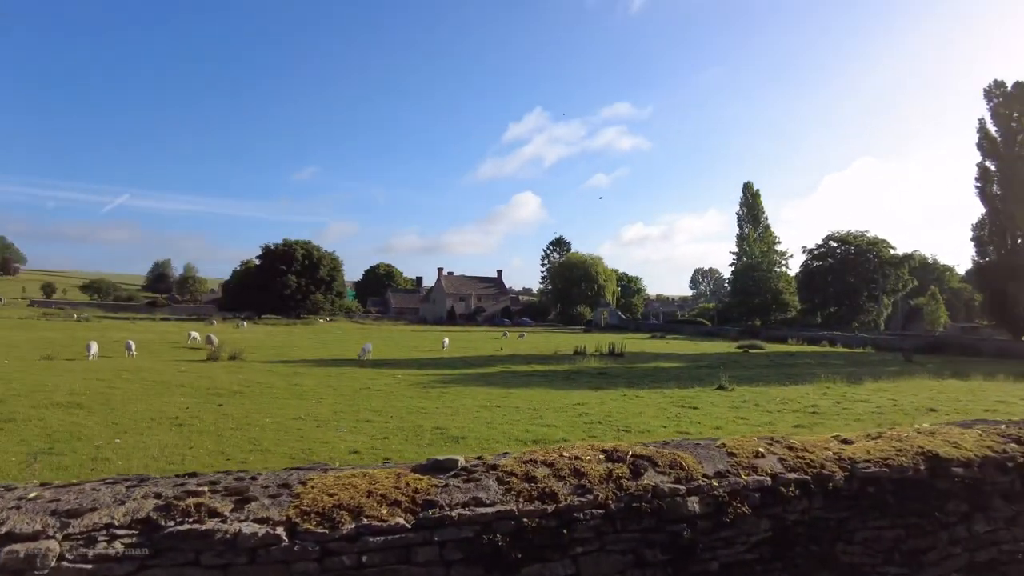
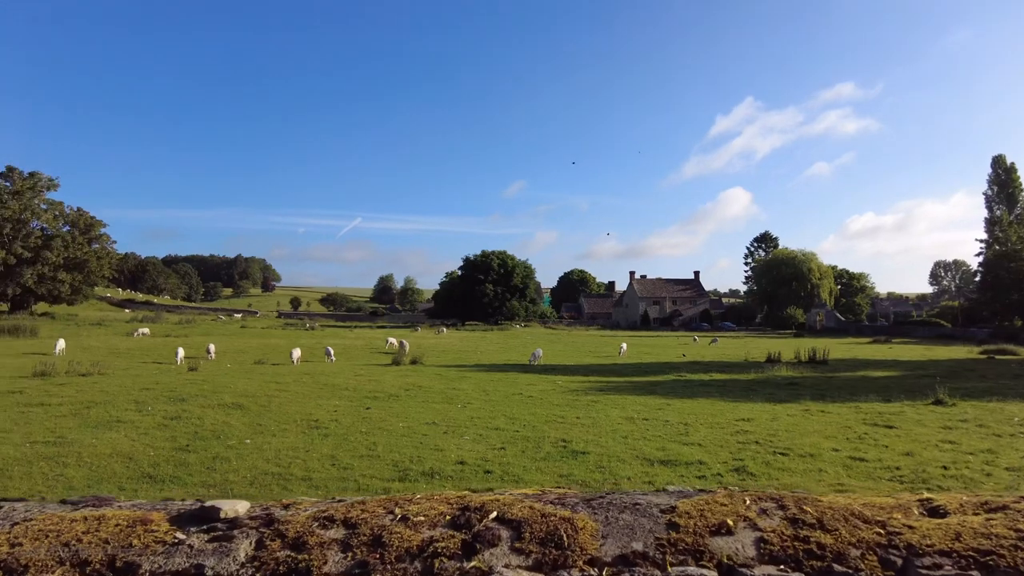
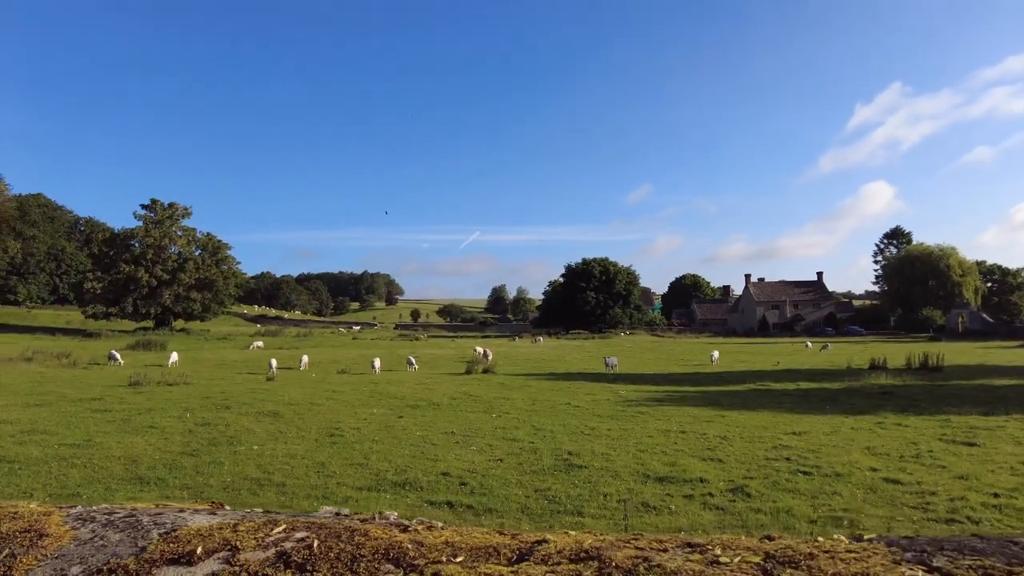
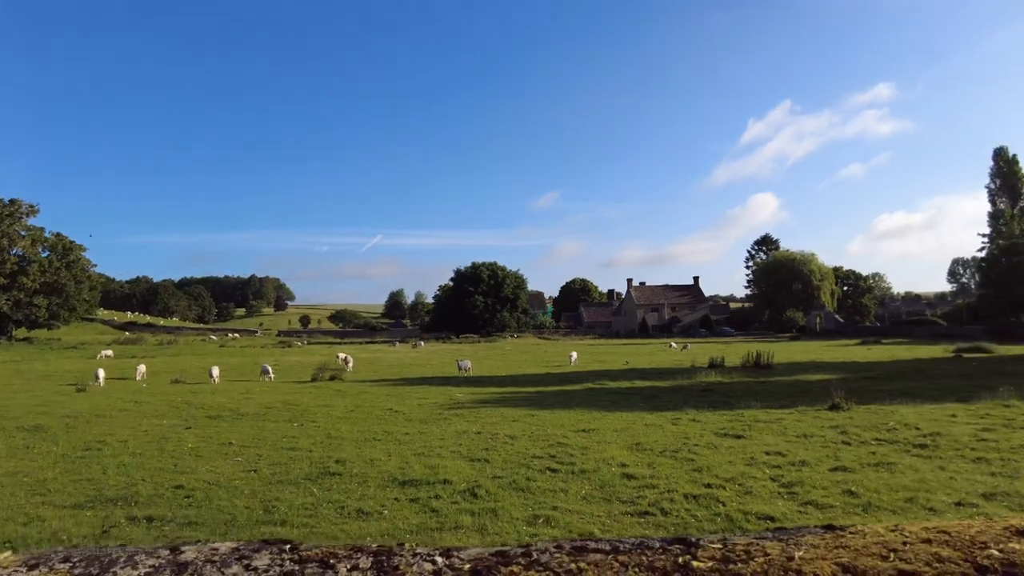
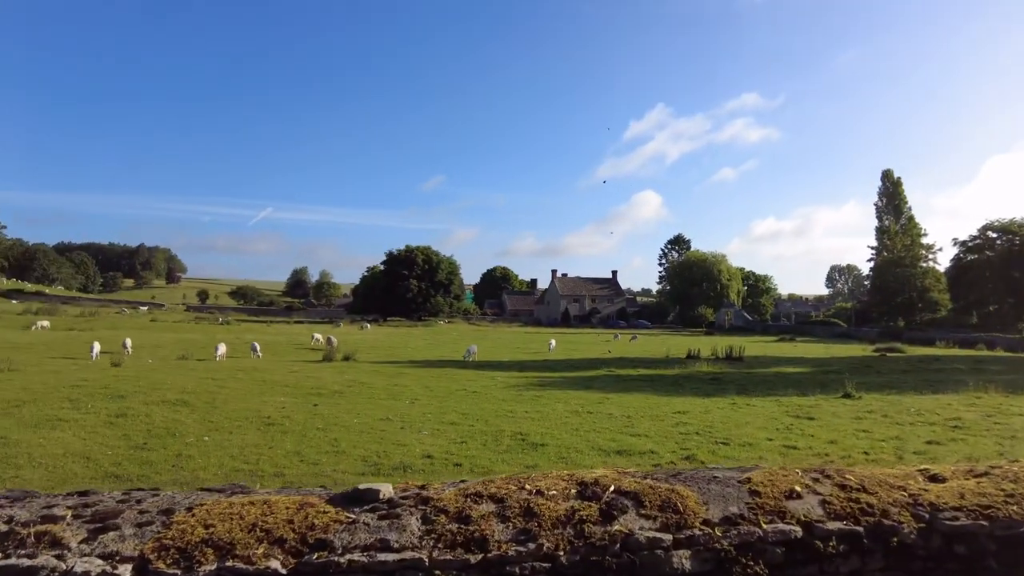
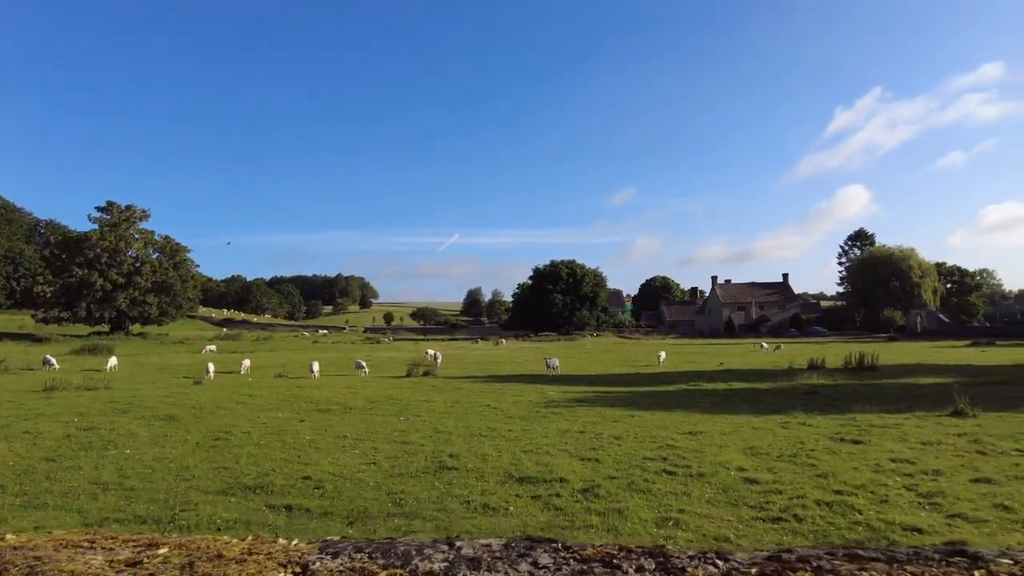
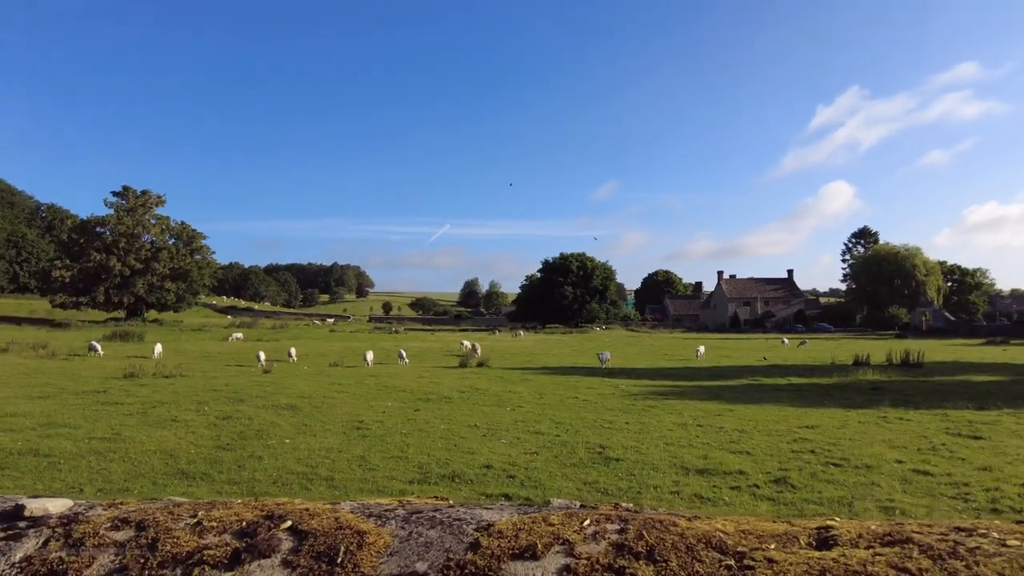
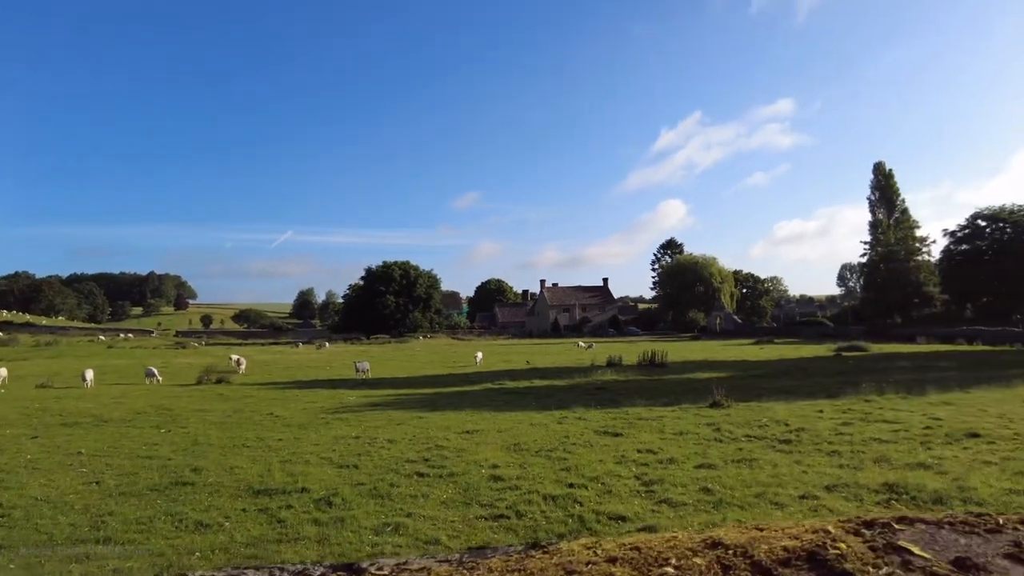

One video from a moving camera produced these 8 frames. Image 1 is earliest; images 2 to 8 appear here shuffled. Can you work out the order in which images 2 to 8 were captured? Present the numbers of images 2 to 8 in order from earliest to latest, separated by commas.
5, 2, 7, 3, 6, 4, 8
